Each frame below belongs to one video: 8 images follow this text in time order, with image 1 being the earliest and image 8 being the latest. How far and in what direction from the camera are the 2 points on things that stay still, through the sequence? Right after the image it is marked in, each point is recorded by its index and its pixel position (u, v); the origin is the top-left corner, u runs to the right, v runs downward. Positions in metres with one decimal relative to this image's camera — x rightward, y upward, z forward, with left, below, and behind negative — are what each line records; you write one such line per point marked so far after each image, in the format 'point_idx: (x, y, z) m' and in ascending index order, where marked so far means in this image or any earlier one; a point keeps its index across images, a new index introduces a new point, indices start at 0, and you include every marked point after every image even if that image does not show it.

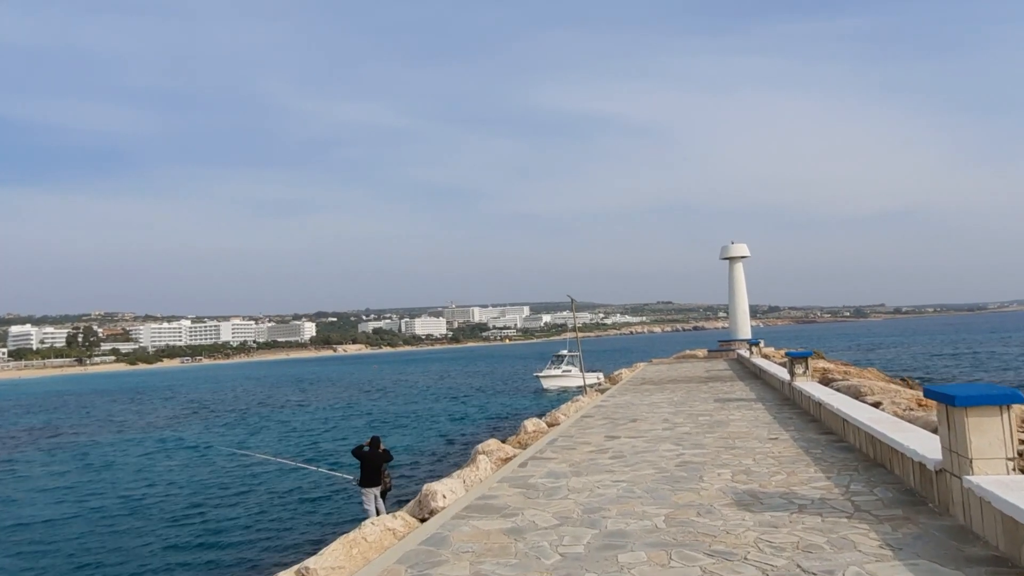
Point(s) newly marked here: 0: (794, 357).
0: (+4.4, -1.1, +11.0) m
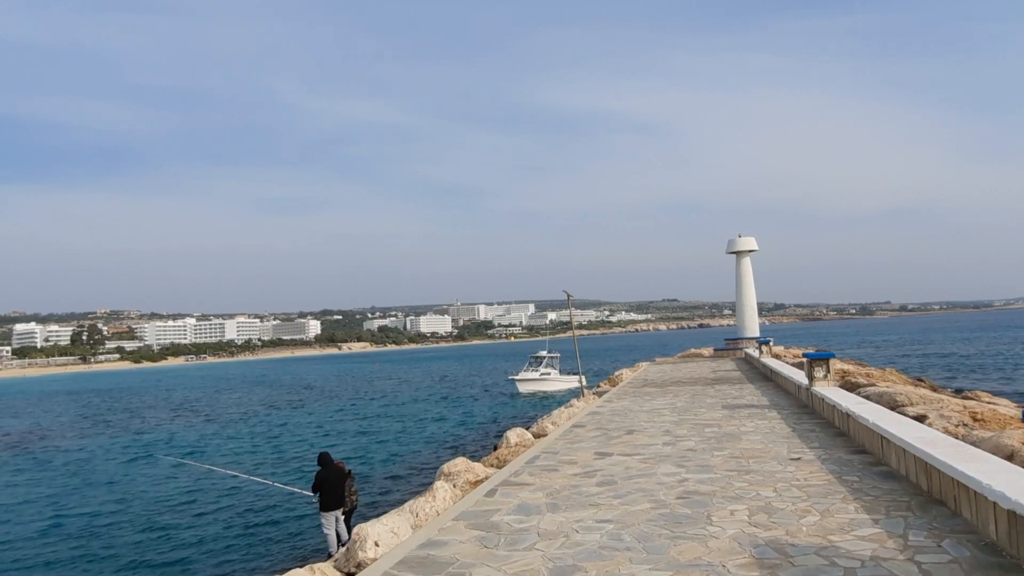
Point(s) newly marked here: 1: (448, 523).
0: (+4.1, -1.0, +9.7) m
1: (-0.5, -1.7, +5.0) m
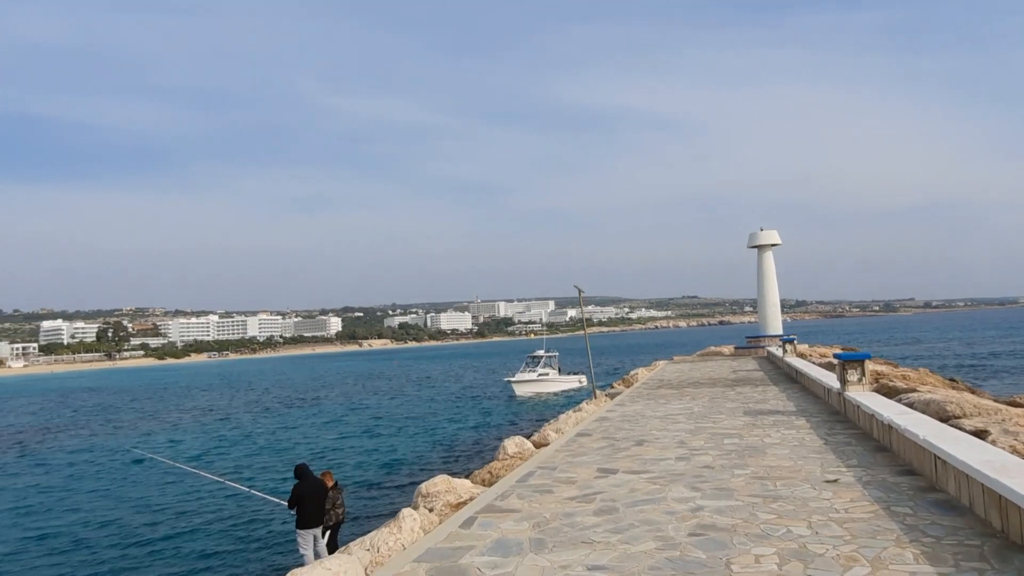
0: (+4.1, -0.9, +8.6) m
1: (-0.6, -1.6, +4.1) m
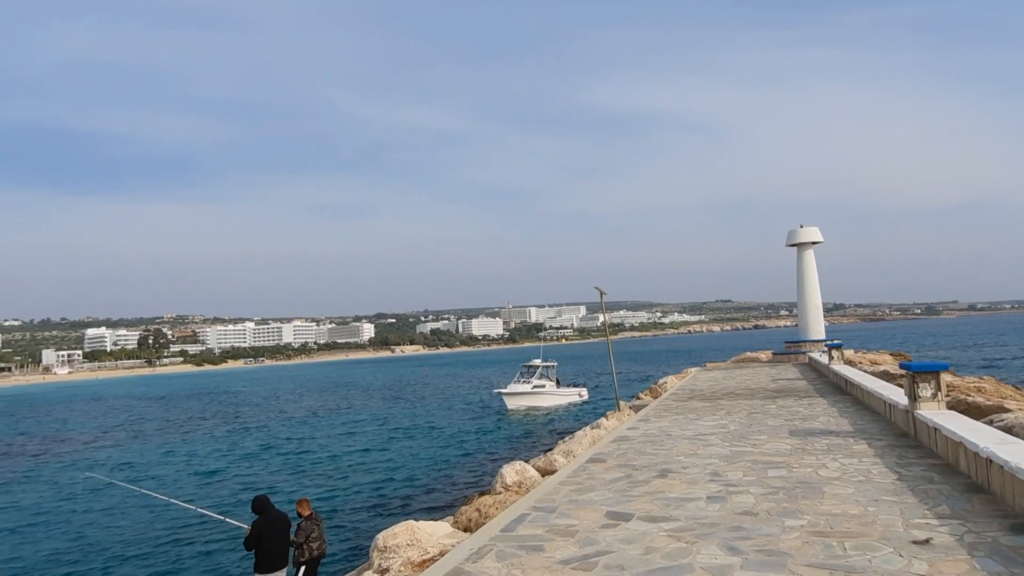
0: (+4.1, -0.8, +7.1) m
1: (-0.8, -1.6, +2.8) m
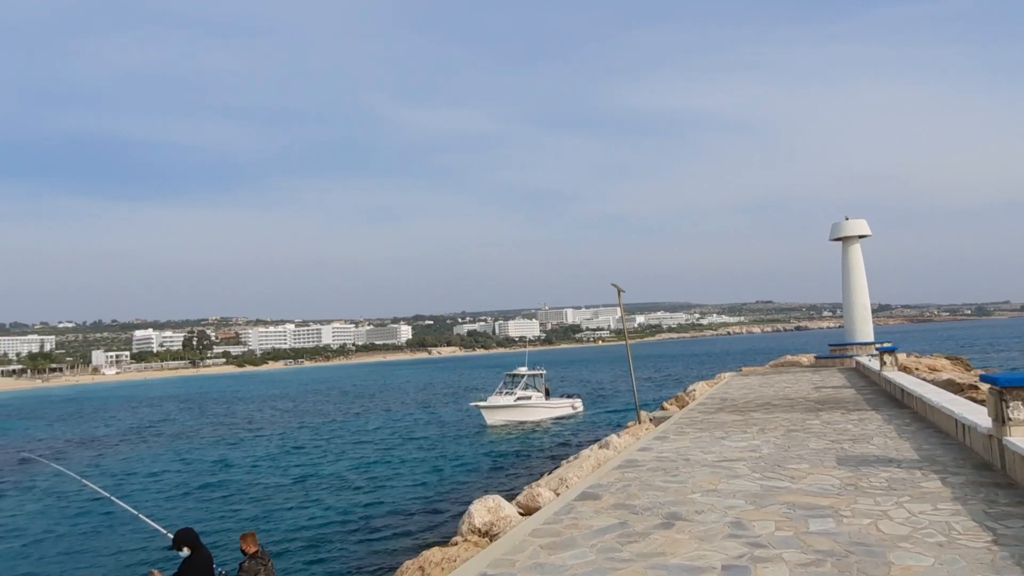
0: (+3.8, -0.8, +5.4) m
1: (-1.3, -1.5, +1.3) m
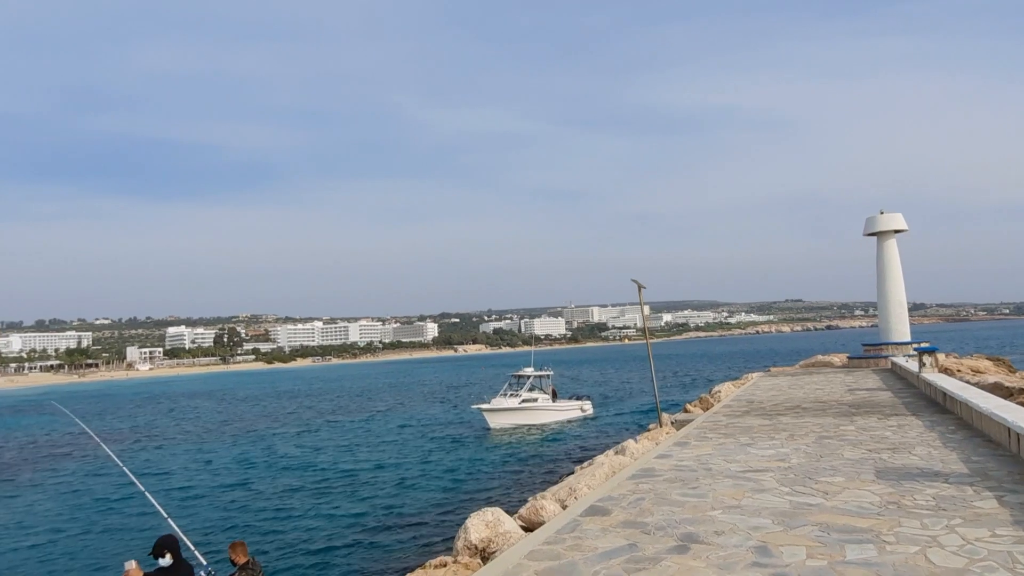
0: (+3.8, -0.7, +4.7) m
1: (-1.5, -1.5, +0.9) m
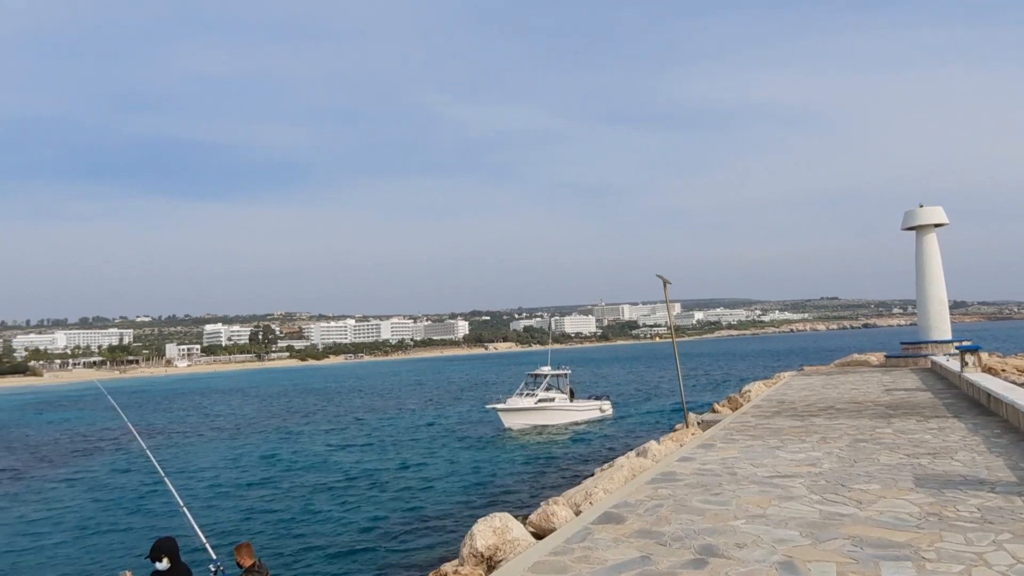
0: (+3.8, -0.7, +4.3) m
1: (-1.6, -1.4, +0.6) m
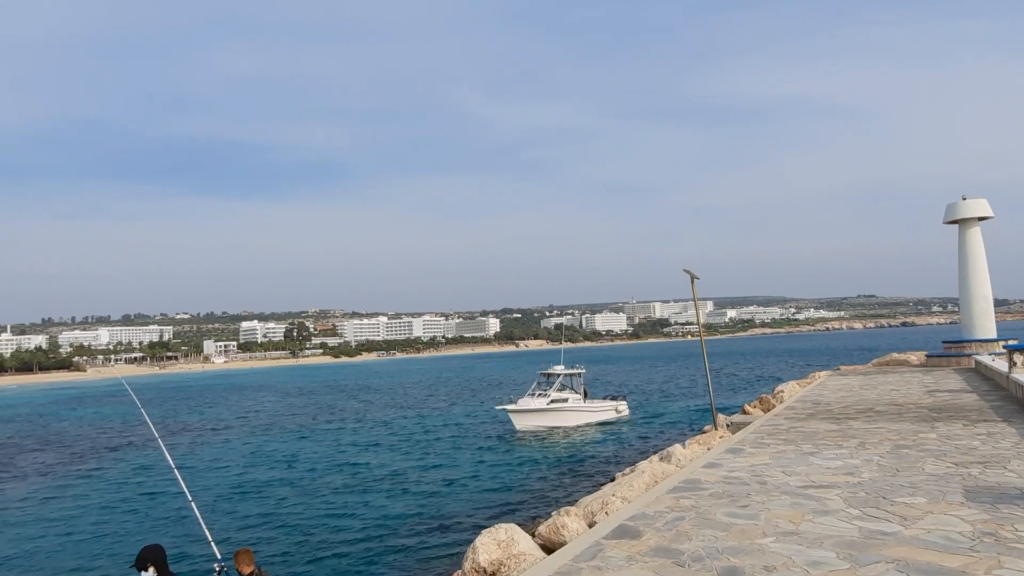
0: (+3.8, -0.6, +3.7) m
1: (-1.7, -1.4, +0.3) m
